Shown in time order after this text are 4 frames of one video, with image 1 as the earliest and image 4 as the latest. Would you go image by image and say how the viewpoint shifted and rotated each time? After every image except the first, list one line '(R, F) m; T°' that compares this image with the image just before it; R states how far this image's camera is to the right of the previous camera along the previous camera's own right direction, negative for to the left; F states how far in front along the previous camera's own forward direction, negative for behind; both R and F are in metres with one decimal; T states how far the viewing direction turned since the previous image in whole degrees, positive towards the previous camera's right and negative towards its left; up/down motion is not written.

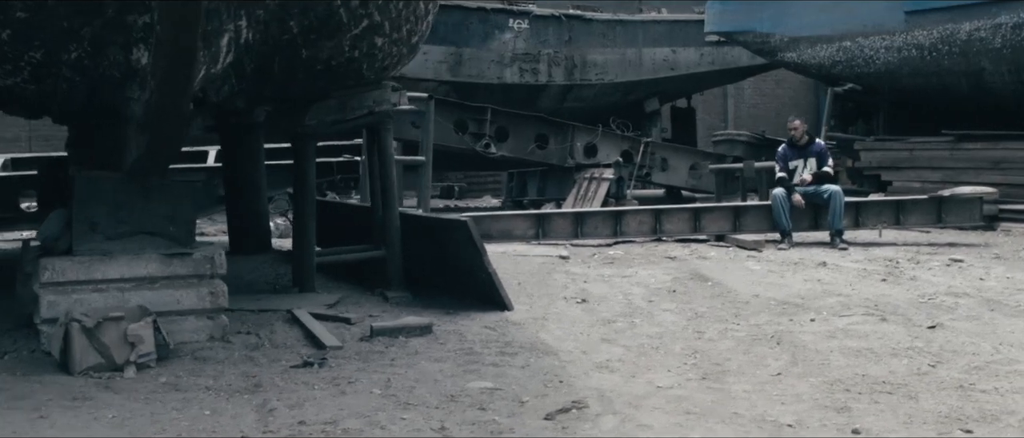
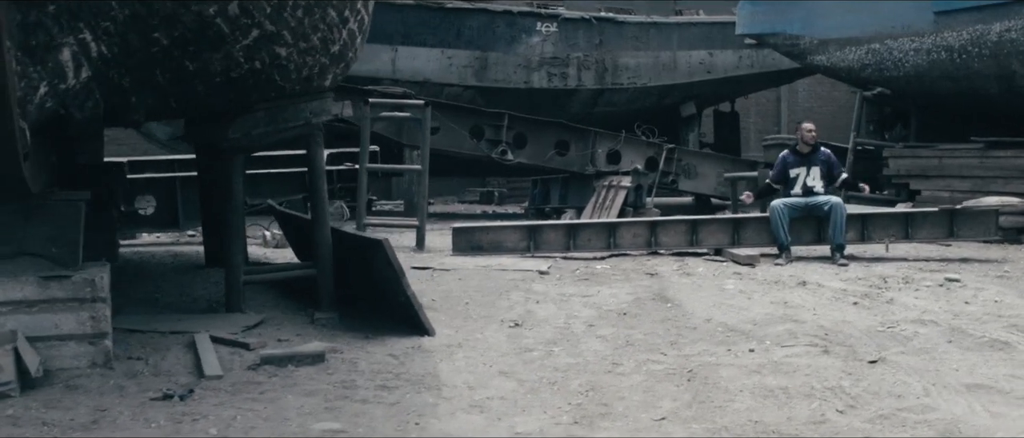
(+0.7, +0.3) m; -4°
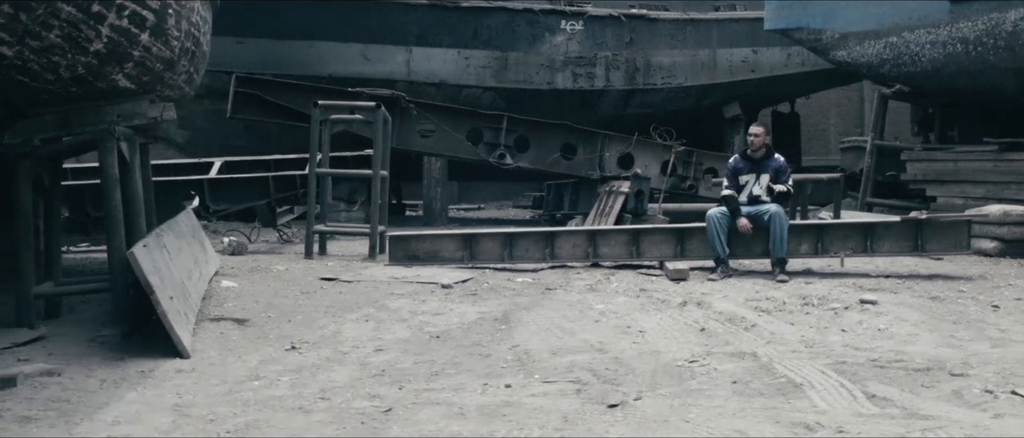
(+1.6, +0.6) m; -7°
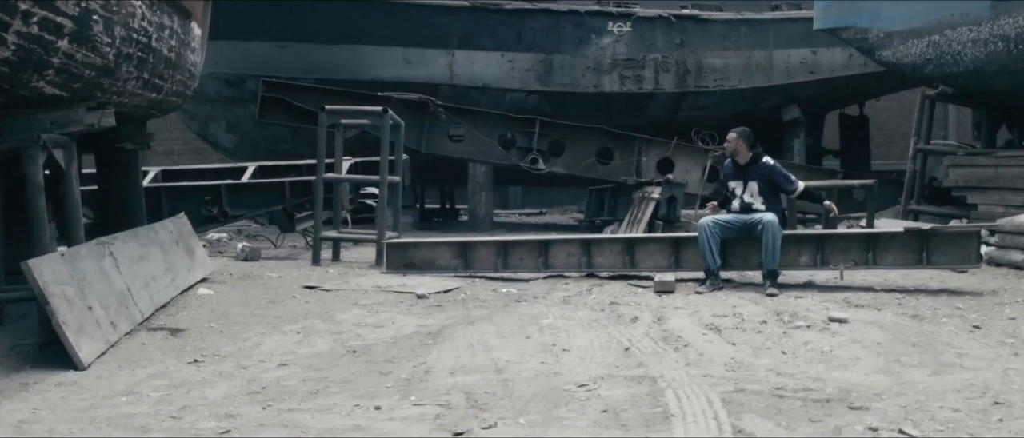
(+0.9, +0.3) m; -6°
